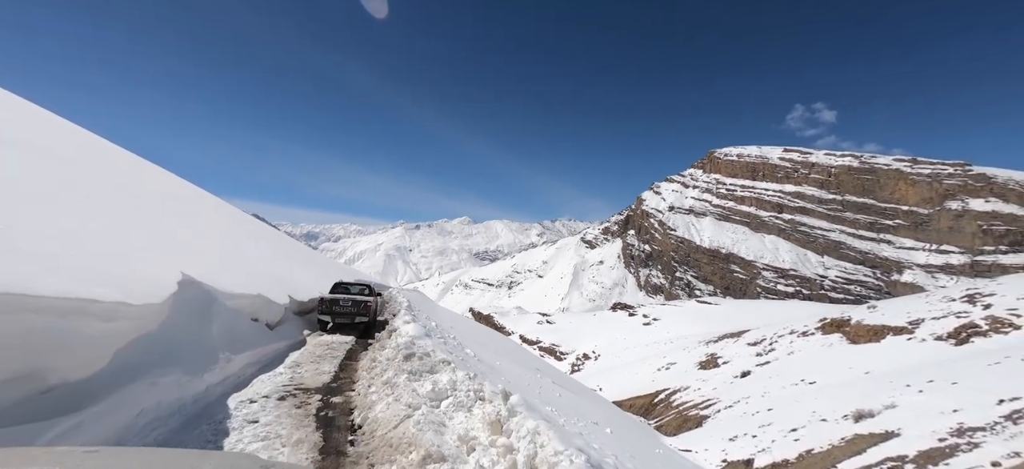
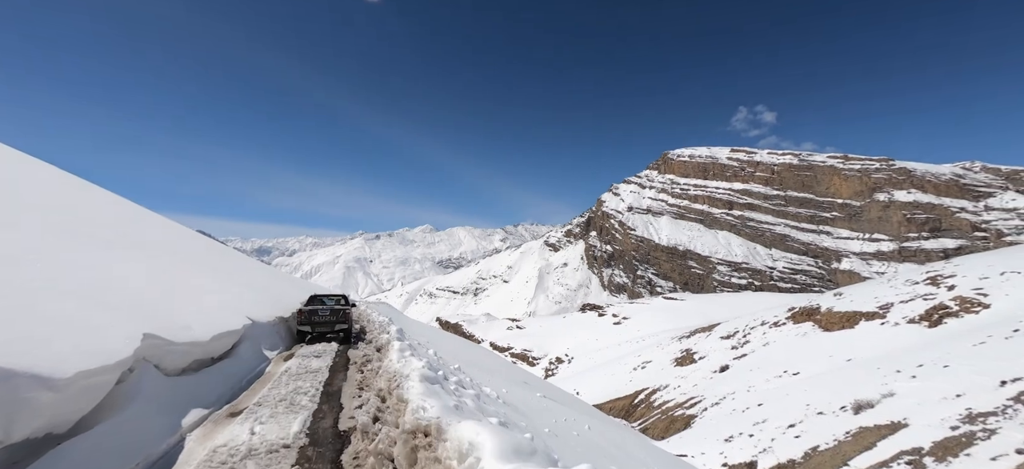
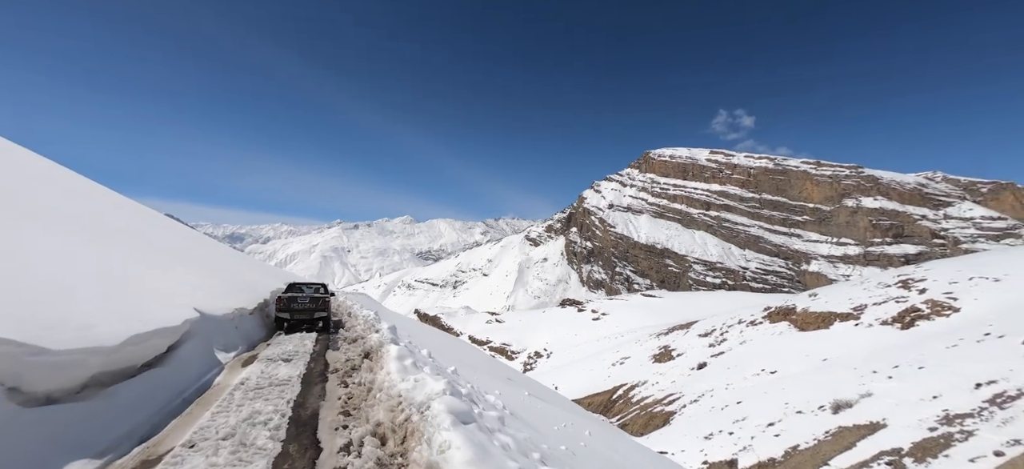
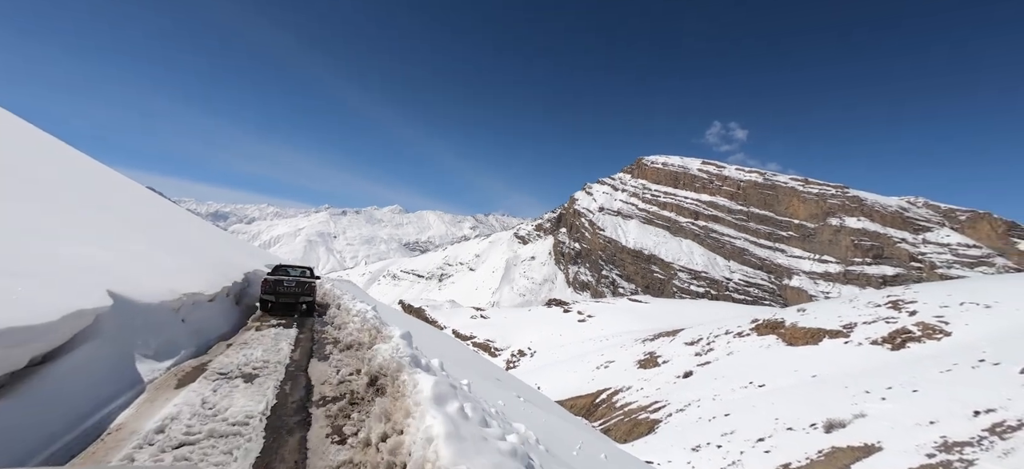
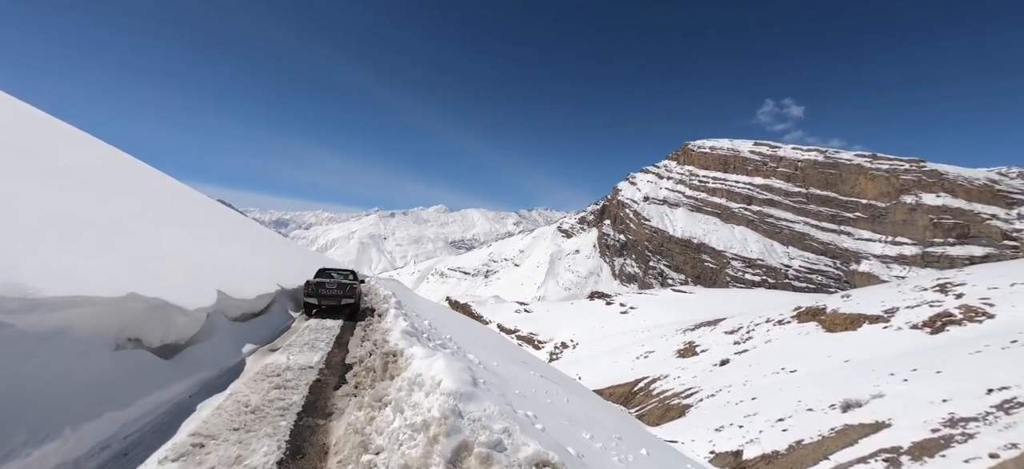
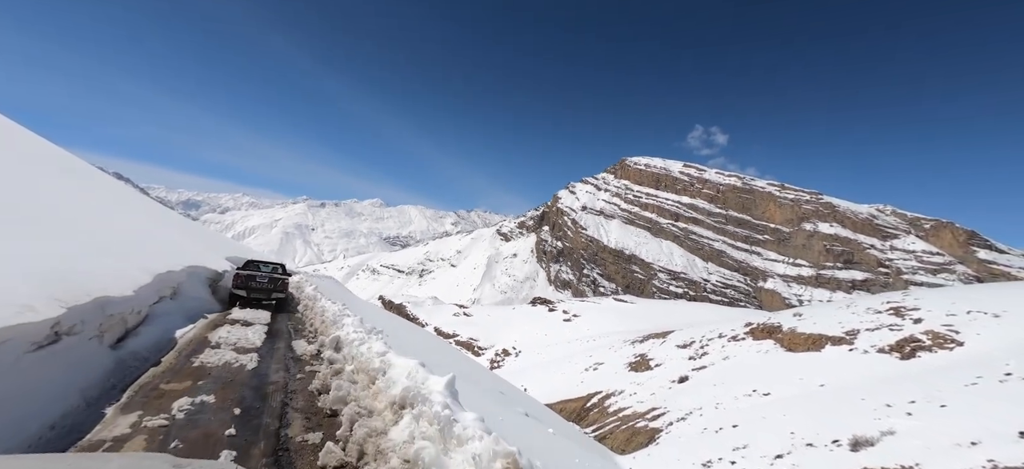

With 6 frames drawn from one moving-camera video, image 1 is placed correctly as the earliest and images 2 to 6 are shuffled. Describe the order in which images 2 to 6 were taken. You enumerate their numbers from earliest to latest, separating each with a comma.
5, 2, 3, 4, 6
